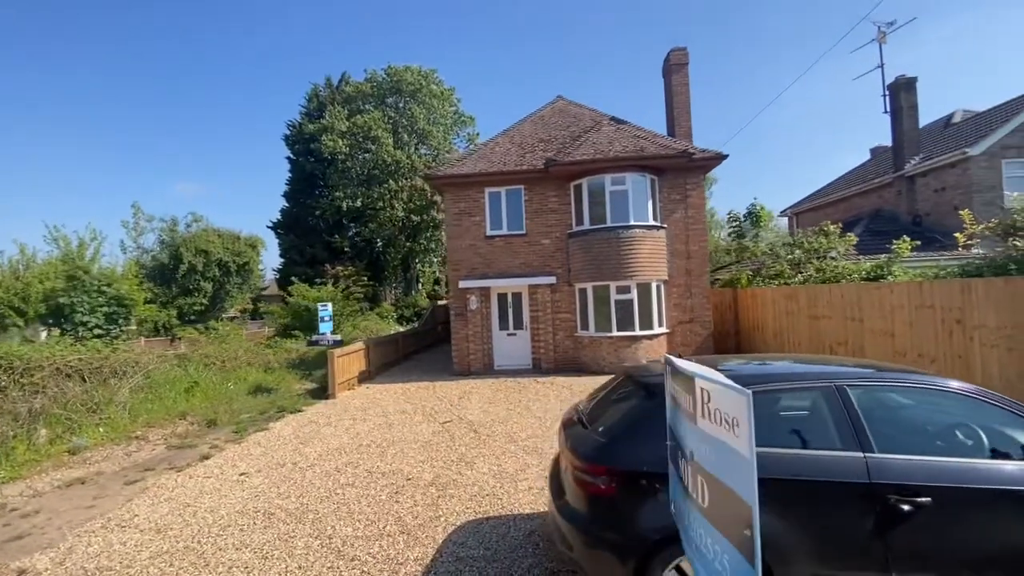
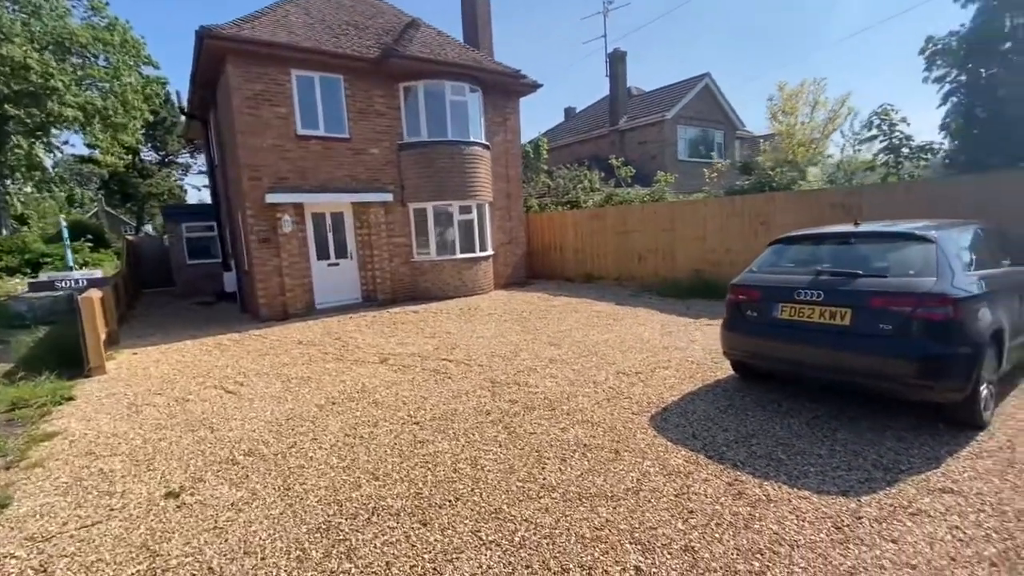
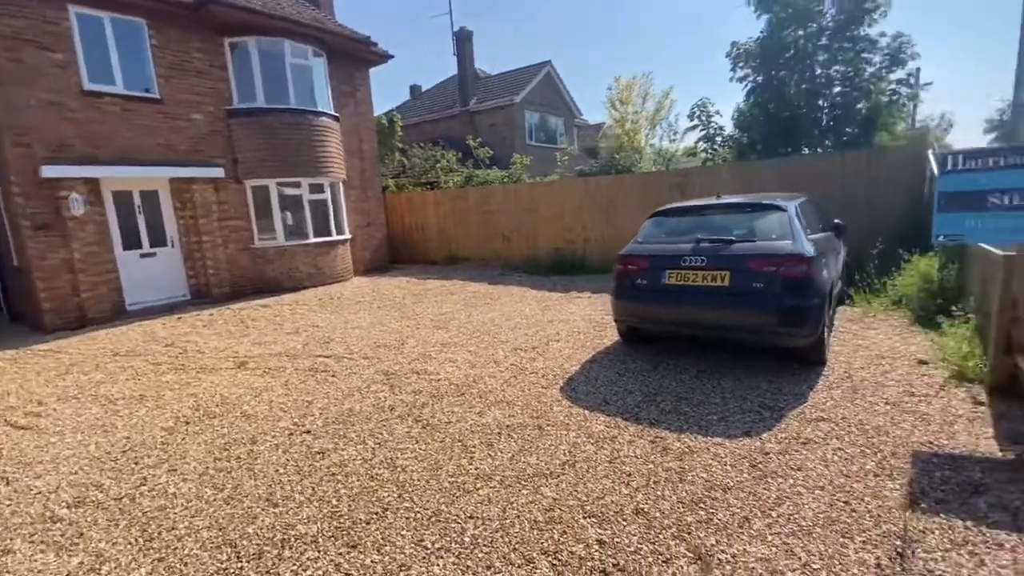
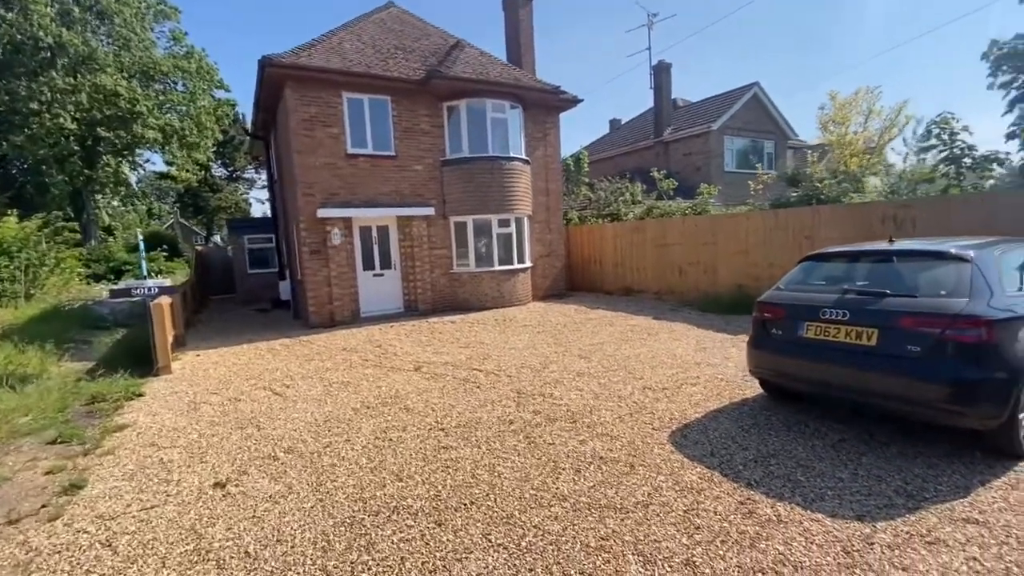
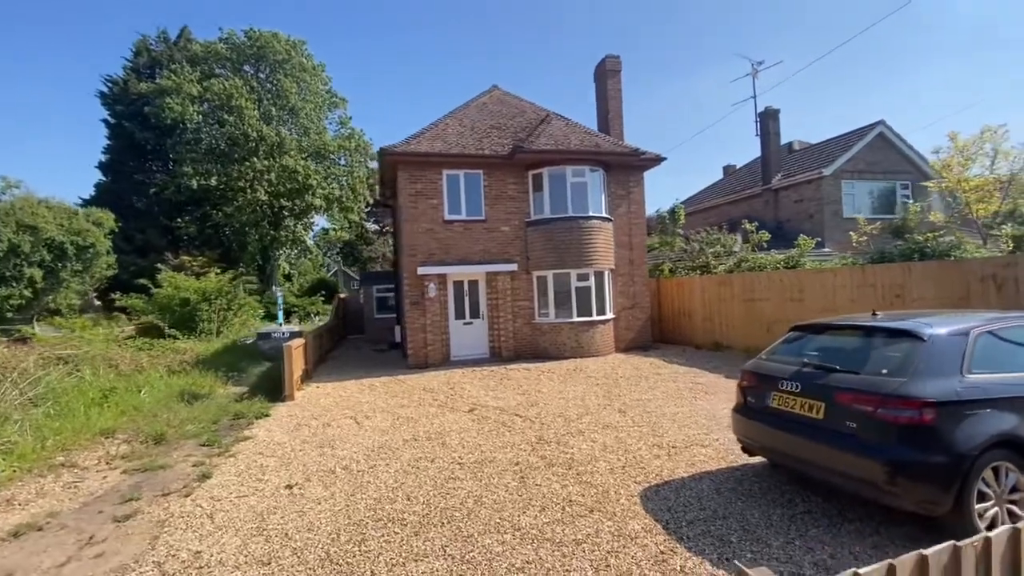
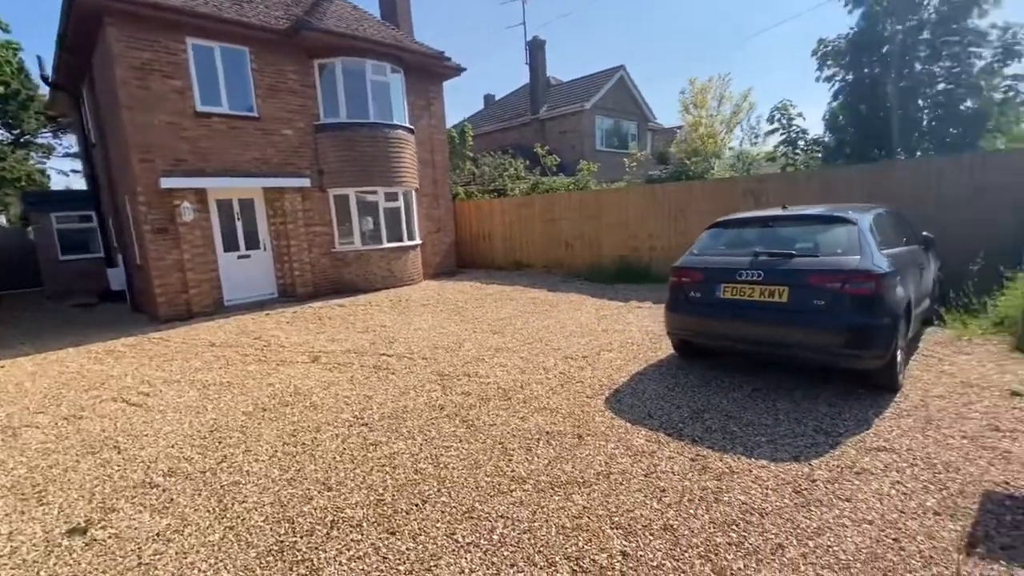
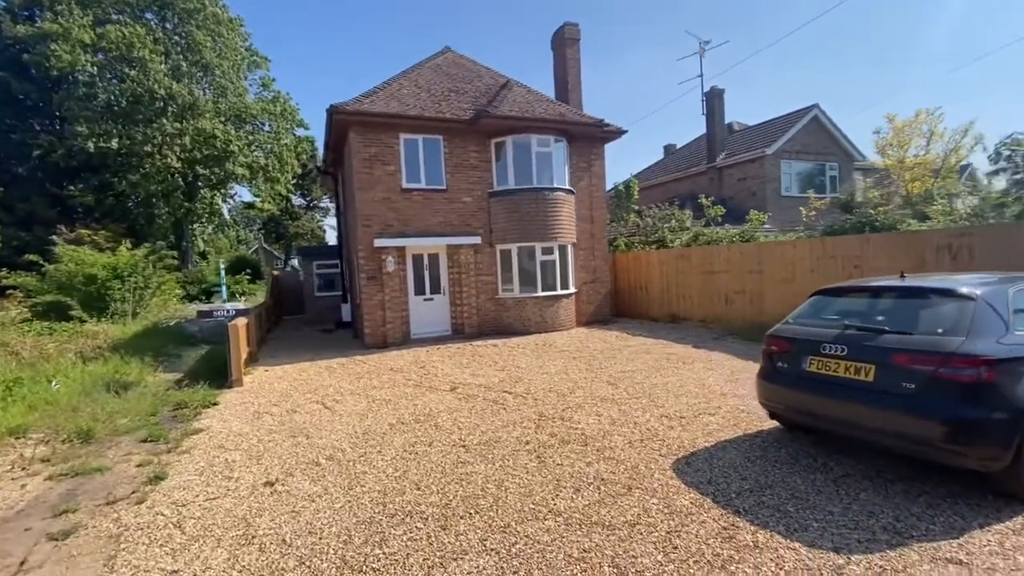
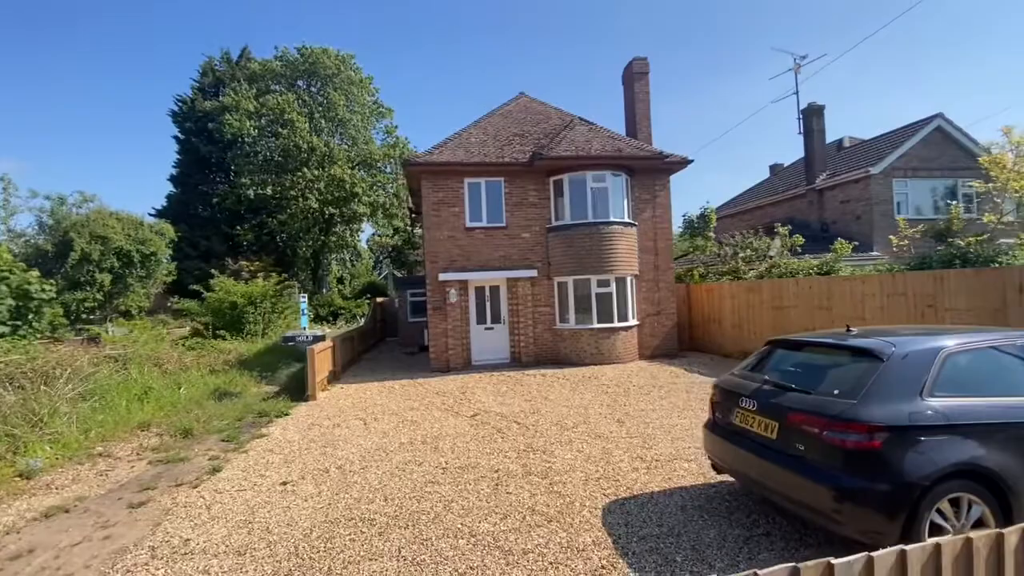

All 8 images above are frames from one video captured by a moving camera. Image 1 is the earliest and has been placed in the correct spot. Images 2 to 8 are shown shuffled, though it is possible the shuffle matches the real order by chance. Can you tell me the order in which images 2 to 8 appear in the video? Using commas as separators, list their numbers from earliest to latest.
8, 5, 7, 4, 2, 6, 3
